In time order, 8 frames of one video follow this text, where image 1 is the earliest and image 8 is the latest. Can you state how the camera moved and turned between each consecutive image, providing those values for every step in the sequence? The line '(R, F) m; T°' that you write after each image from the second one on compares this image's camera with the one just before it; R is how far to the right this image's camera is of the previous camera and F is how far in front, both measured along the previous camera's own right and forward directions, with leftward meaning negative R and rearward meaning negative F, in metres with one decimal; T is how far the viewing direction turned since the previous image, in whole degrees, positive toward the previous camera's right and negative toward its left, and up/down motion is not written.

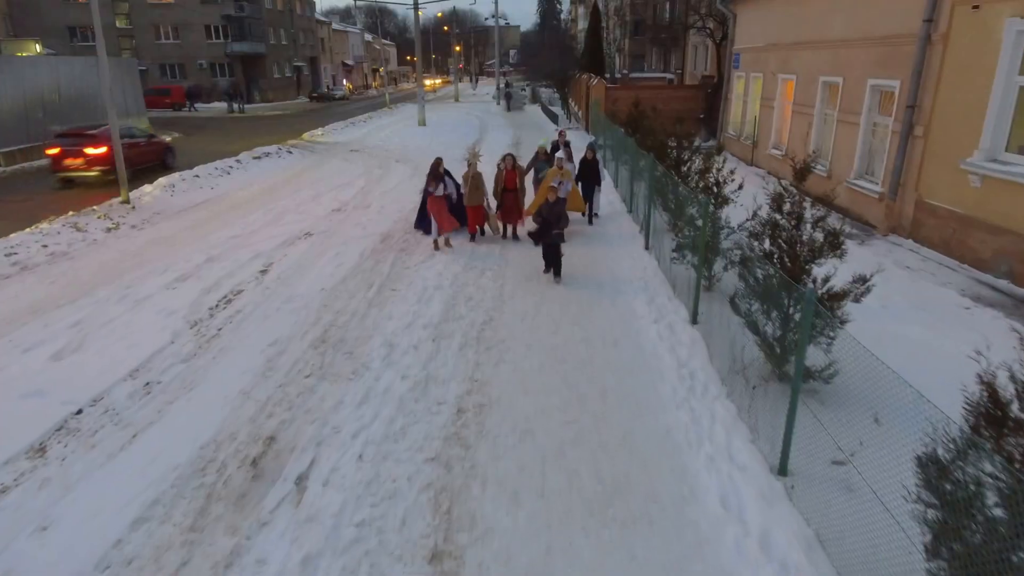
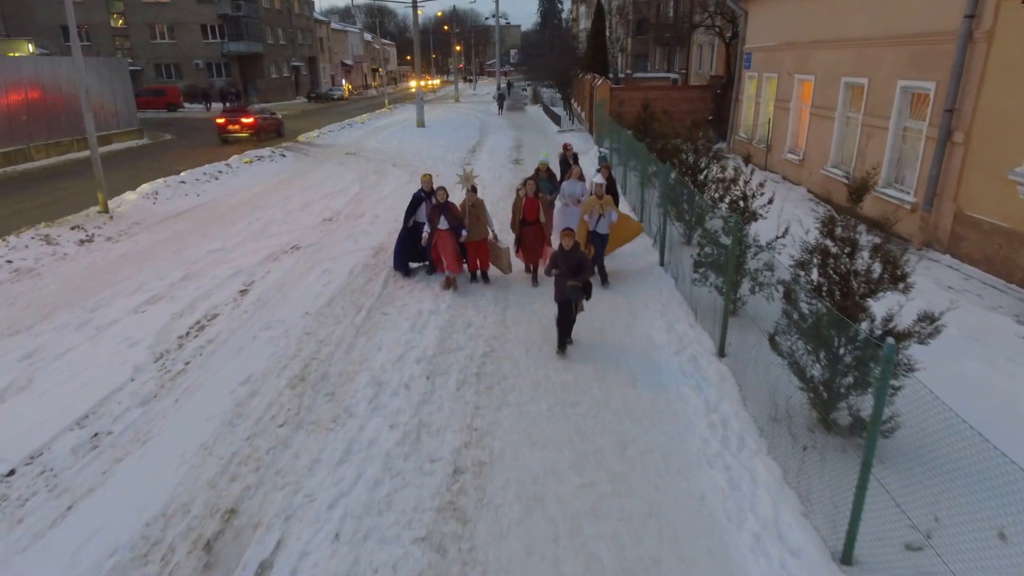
(0.0, +0.8) m; 0°
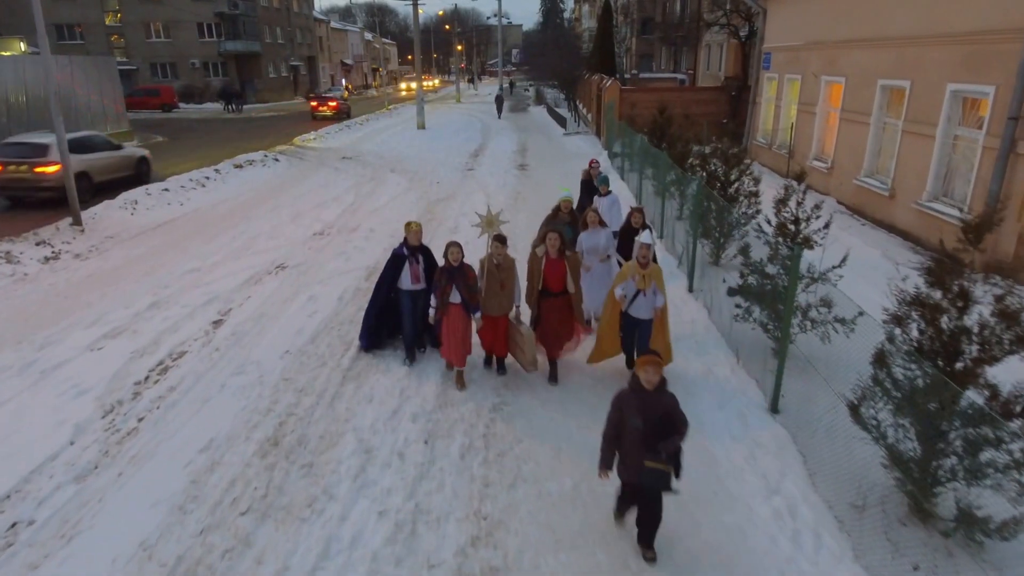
(-0.1, +1.0) m; 0°
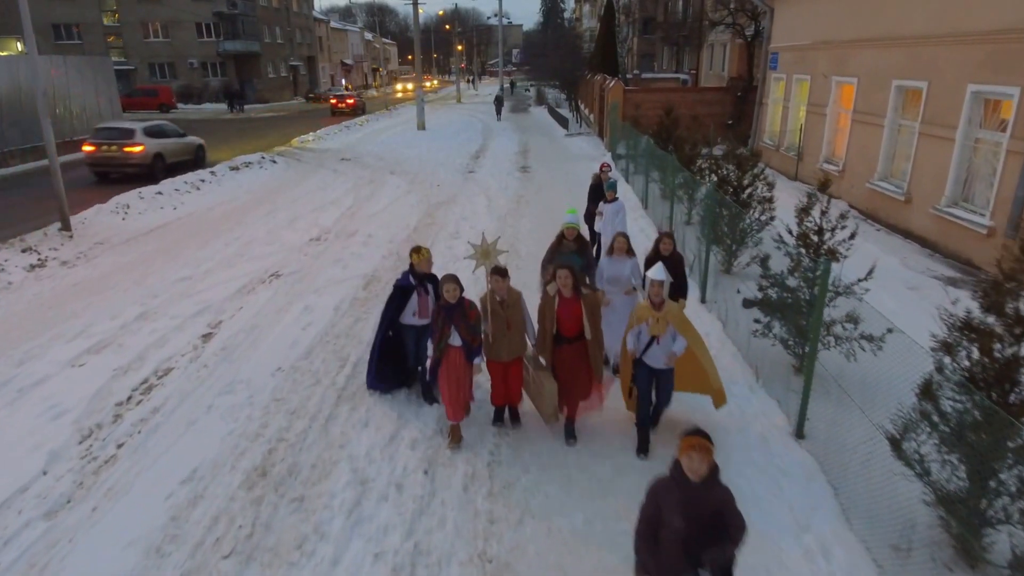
(0.0, +0.4) m; 0°
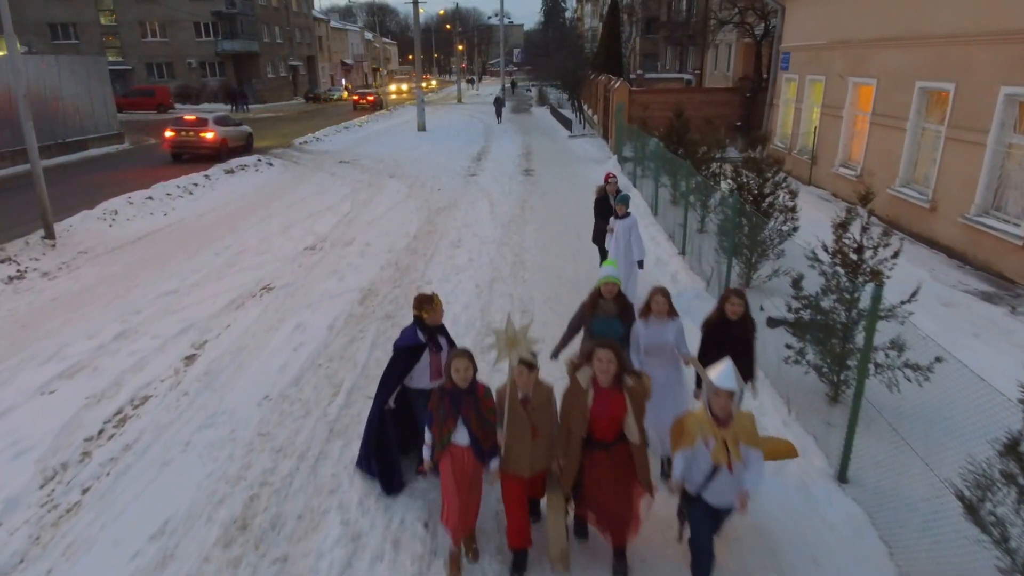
(-0.1, +0.5) m; 0°
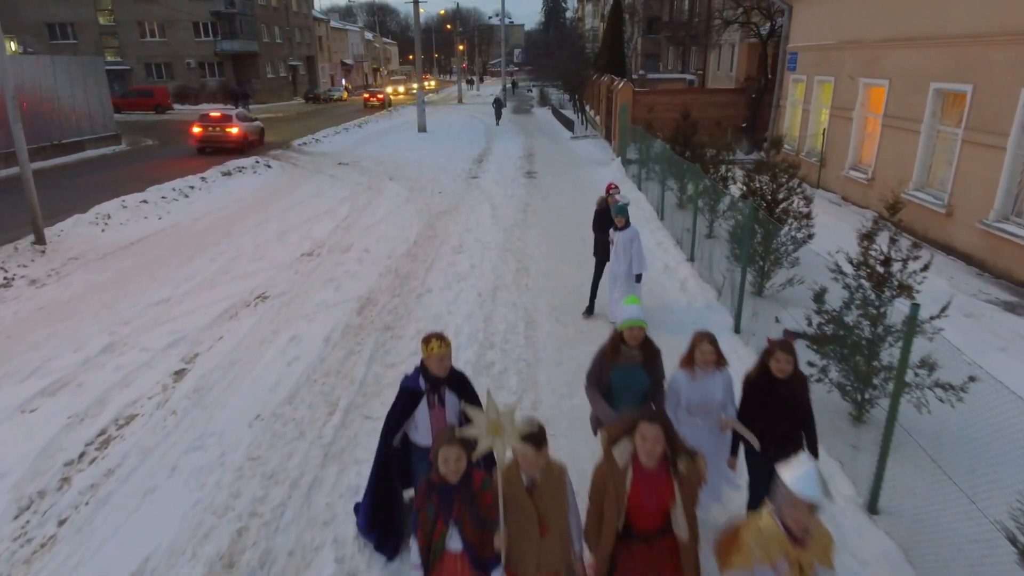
(0.0, +0.3) m; 0°
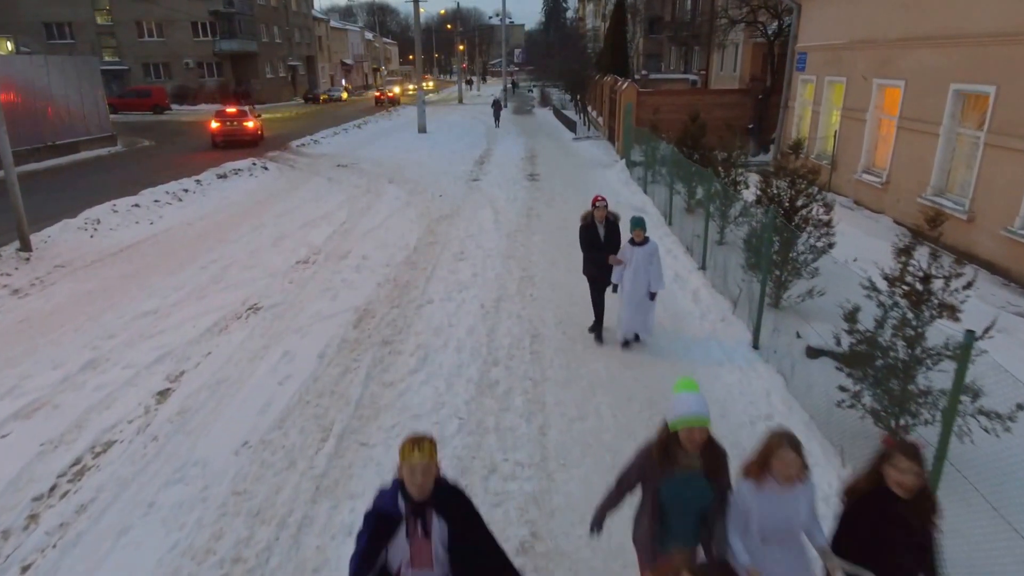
(0.0, +0.4) m; 0°
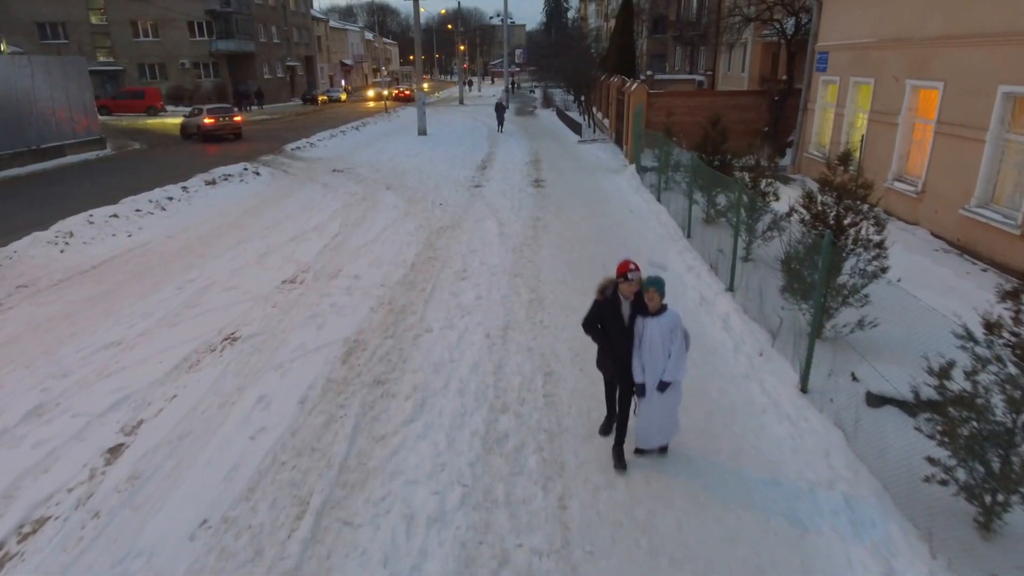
(-0.1, +0.9) m; 0°
